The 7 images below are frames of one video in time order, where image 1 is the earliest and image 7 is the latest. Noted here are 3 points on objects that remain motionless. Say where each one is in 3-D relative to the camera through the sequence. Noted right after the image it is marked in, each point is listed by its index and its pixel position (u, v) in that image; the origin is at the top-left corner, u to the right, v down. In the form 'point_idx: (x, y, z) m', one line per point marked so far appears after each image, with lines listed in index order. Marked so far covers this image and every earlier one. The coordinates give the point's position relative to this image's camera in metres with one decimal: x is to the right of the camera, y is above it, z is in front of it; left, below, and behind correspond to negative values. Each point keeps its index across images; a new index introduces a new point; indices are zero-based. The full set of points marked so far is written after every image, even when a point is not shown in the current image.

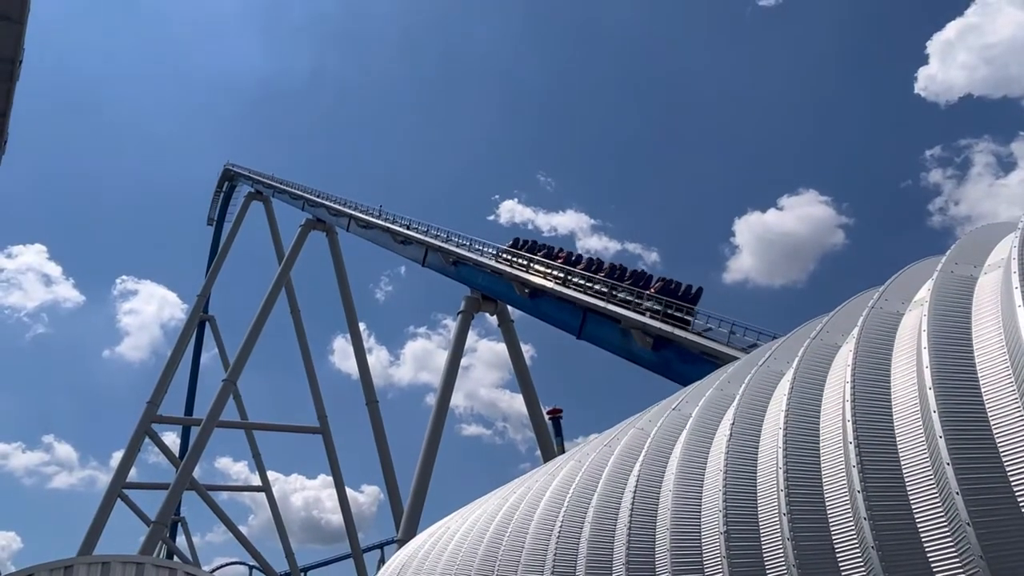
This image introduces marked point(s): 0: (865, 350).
0: (+3.4, -0.6, +7.2) m
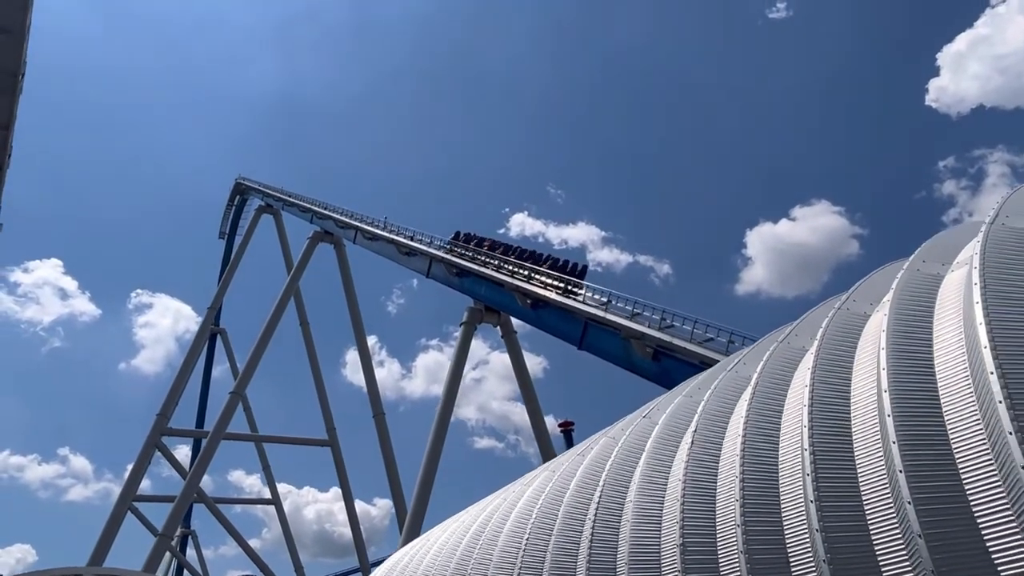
0: (+2.9, -0.6, +6.8) m
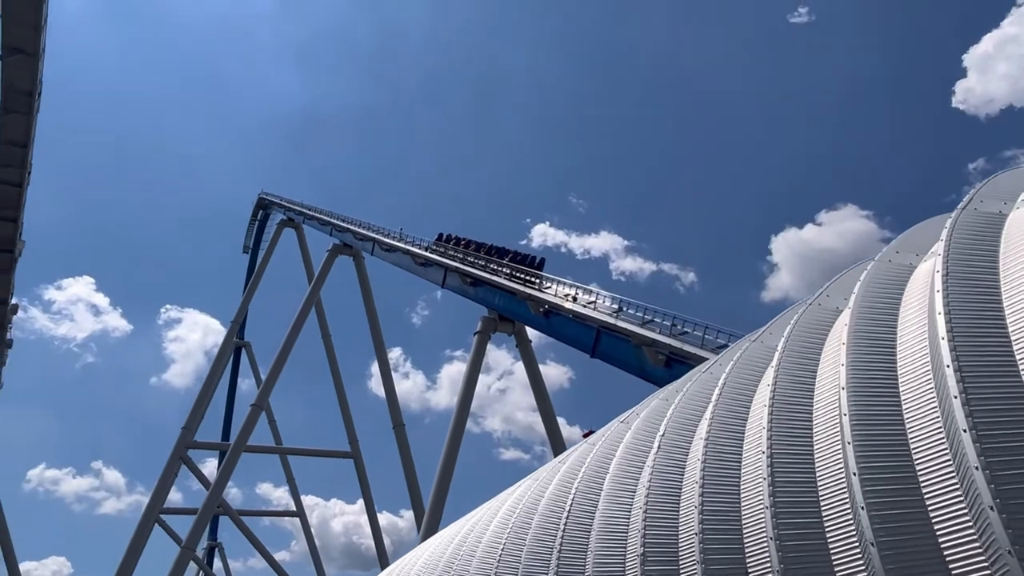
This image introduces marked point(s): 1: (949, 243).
0: (+2.5, -0.5, +6.5) m
1: (+3.2, +0.4, +5.5) m
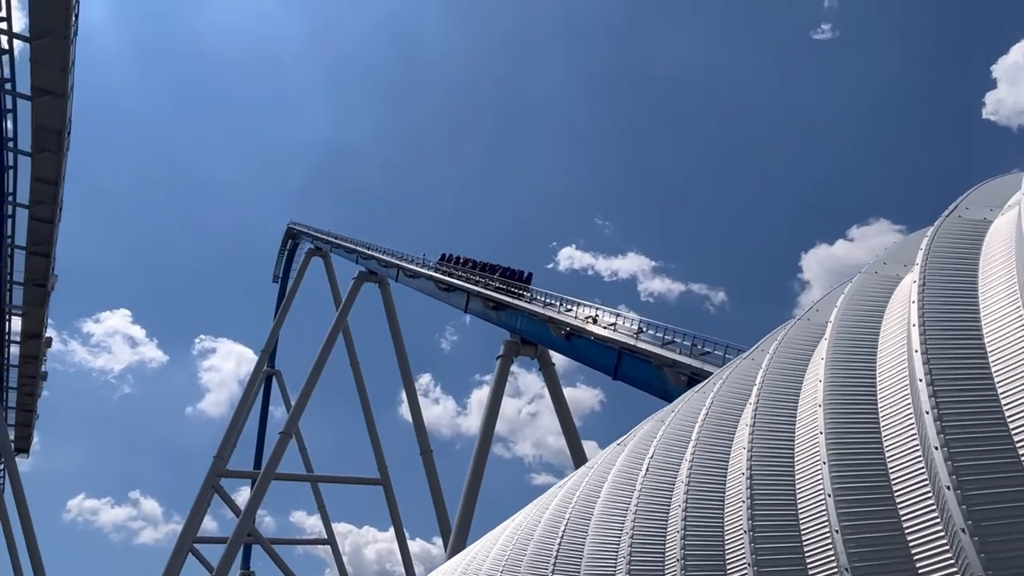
0: (+2.3, -0.6, +6.3) m
1: (+3.0, +0.3, +5.3) m
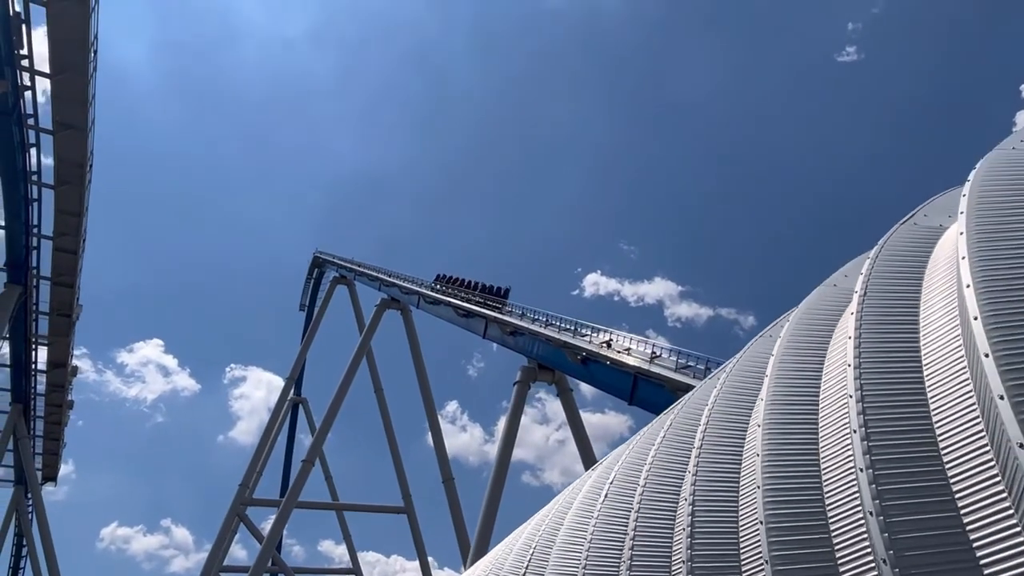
0: (+1.8, -0.8, +6.0) m
1: (+2.5, +0.2, +5.0) m
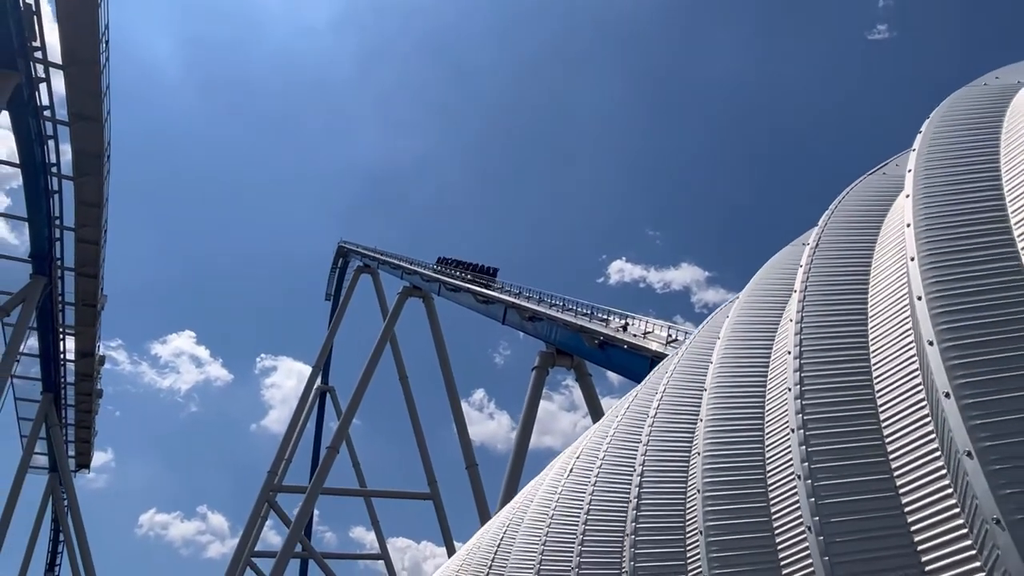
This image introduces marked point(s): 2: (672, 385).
0: (+1.4, -0.5, +5.8) m
1: (+2.0, +0.5, +4.7) m
2: (+1.2, -0.8, +5.4) m
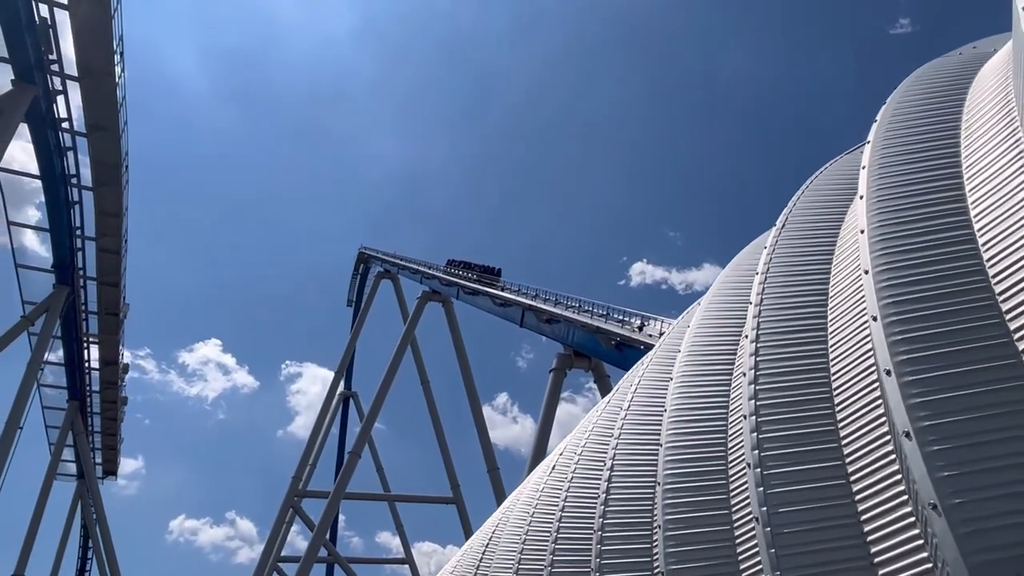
0: (+1.2, -0.4, +5.6) m
1: (+1.8, +0.6, +4.6) m
2: (+1.0, -0.7, +5.3) m
